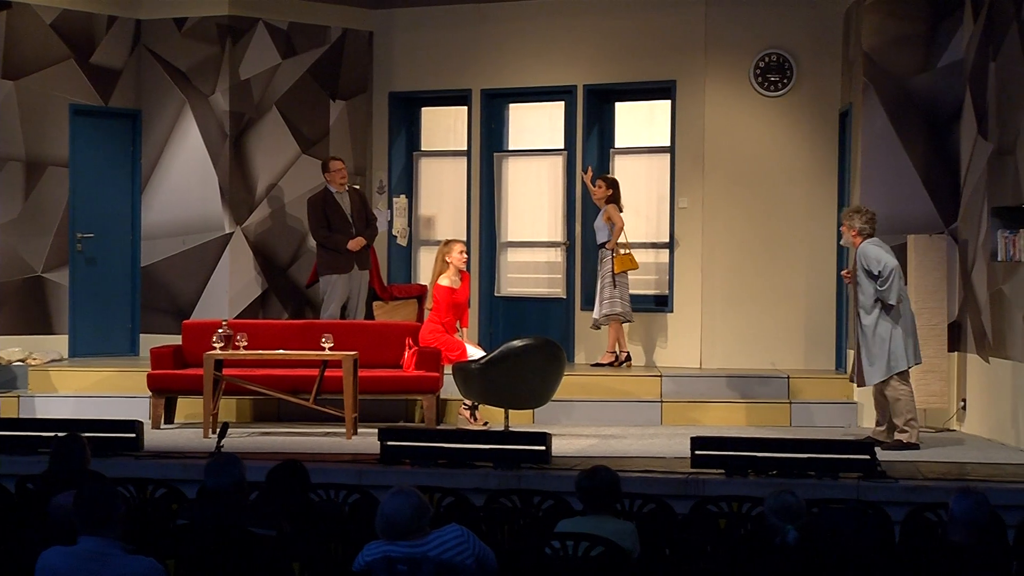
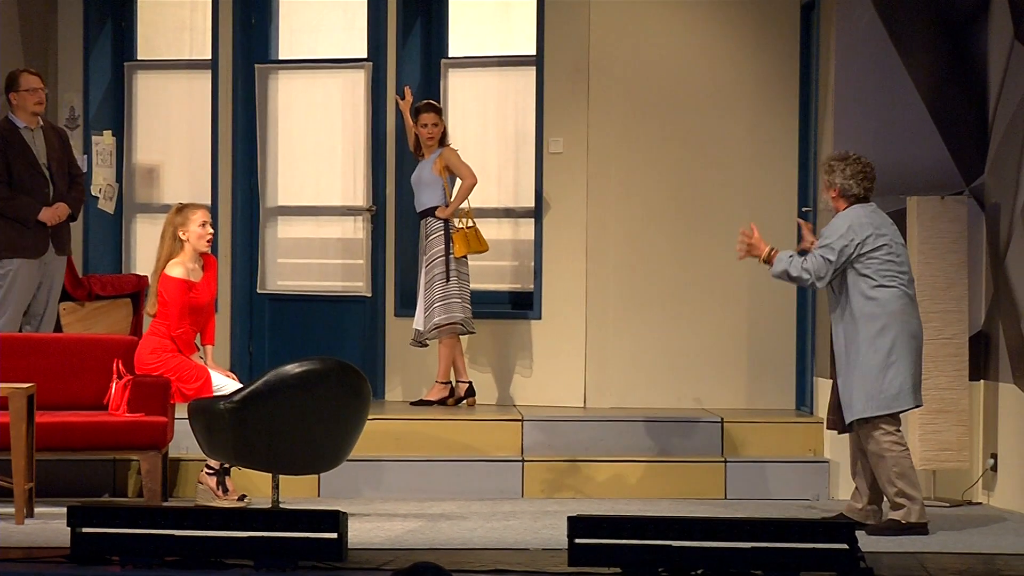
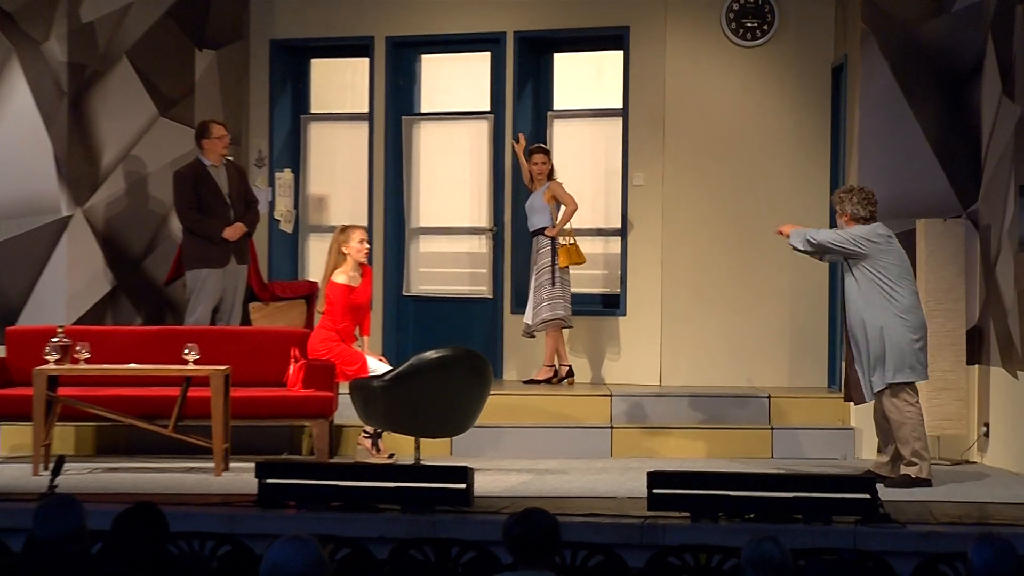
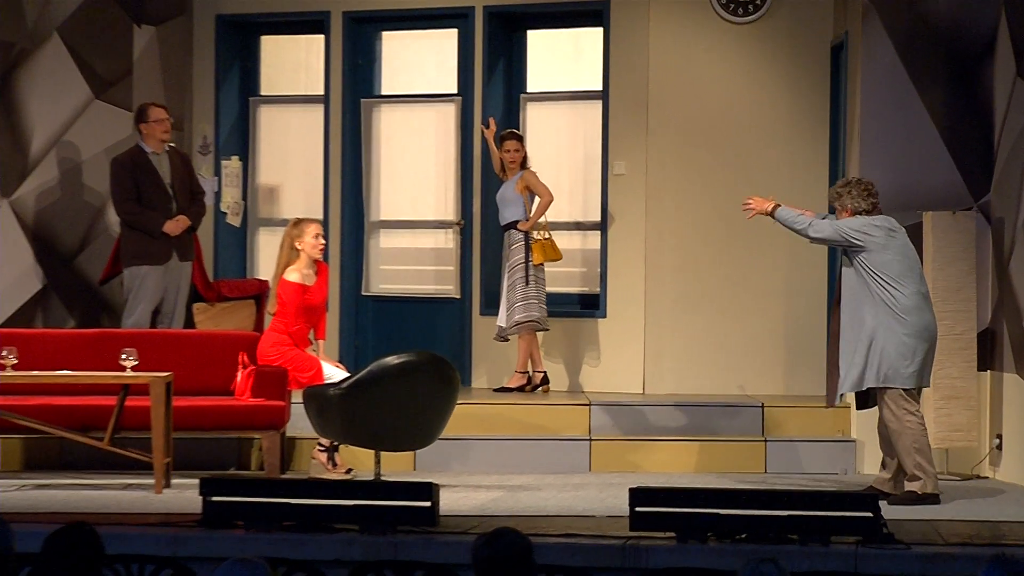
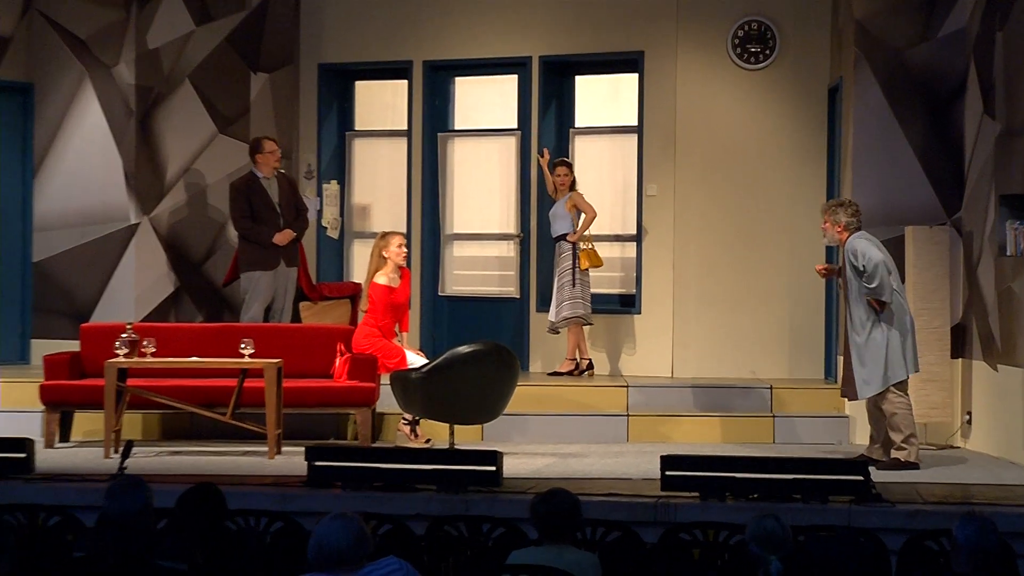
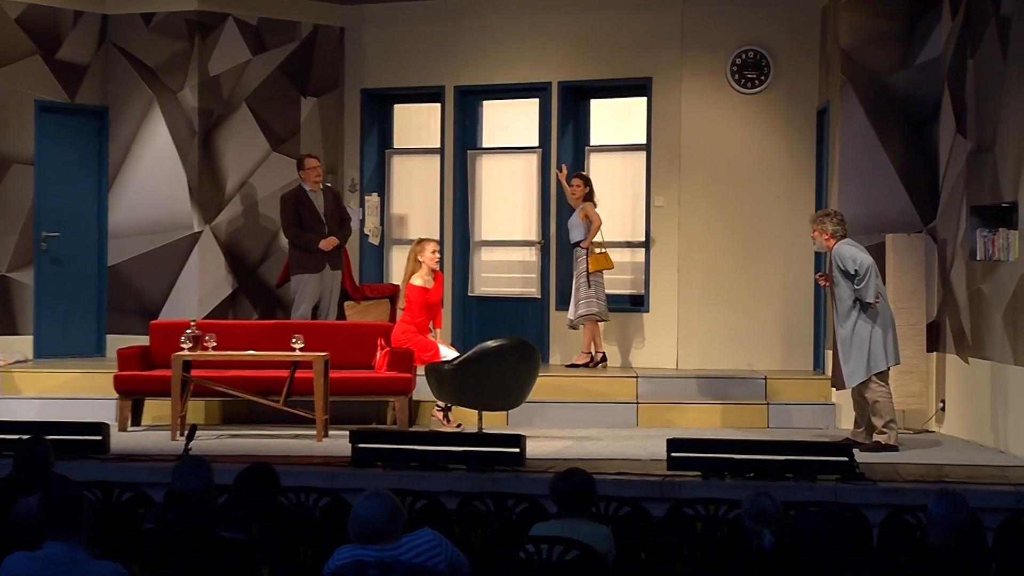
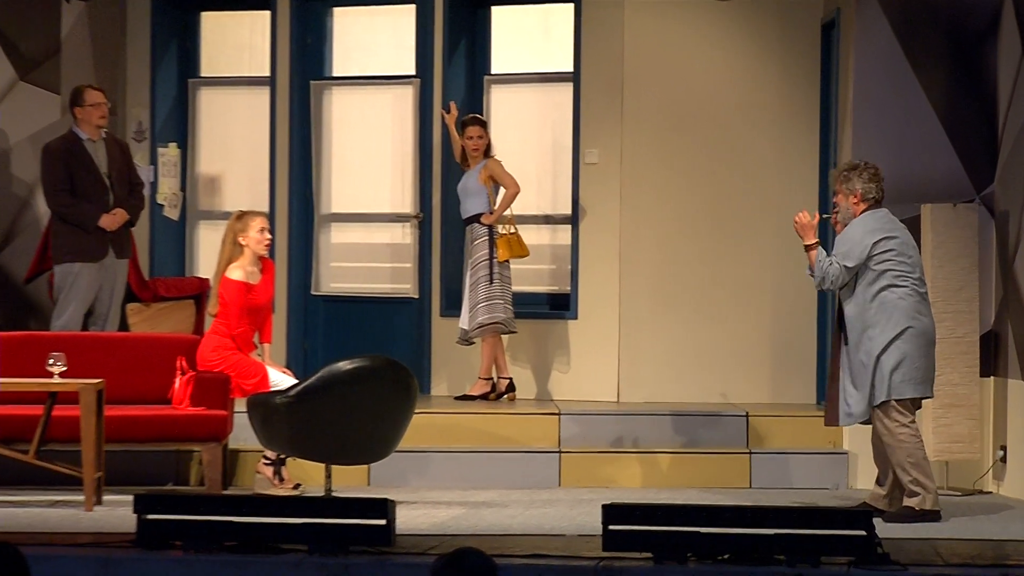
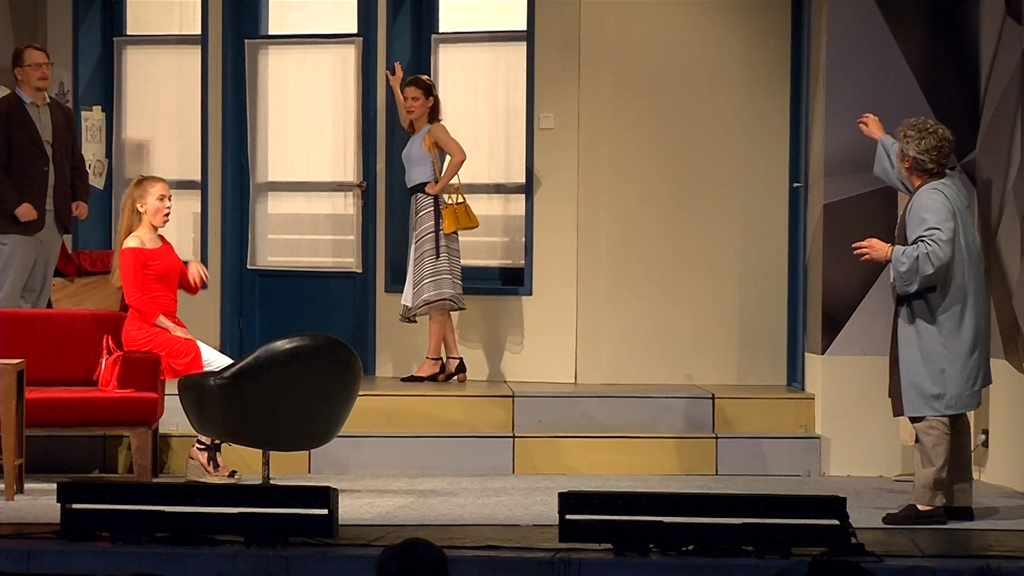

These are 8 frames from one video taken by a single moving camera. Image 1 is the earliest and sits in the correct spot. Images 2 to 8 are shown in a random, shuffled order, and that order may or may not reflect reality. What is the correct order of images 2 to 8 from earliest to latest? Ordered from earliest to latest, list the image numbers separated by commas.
6, 5, 3, 4, 7, 2, 8
